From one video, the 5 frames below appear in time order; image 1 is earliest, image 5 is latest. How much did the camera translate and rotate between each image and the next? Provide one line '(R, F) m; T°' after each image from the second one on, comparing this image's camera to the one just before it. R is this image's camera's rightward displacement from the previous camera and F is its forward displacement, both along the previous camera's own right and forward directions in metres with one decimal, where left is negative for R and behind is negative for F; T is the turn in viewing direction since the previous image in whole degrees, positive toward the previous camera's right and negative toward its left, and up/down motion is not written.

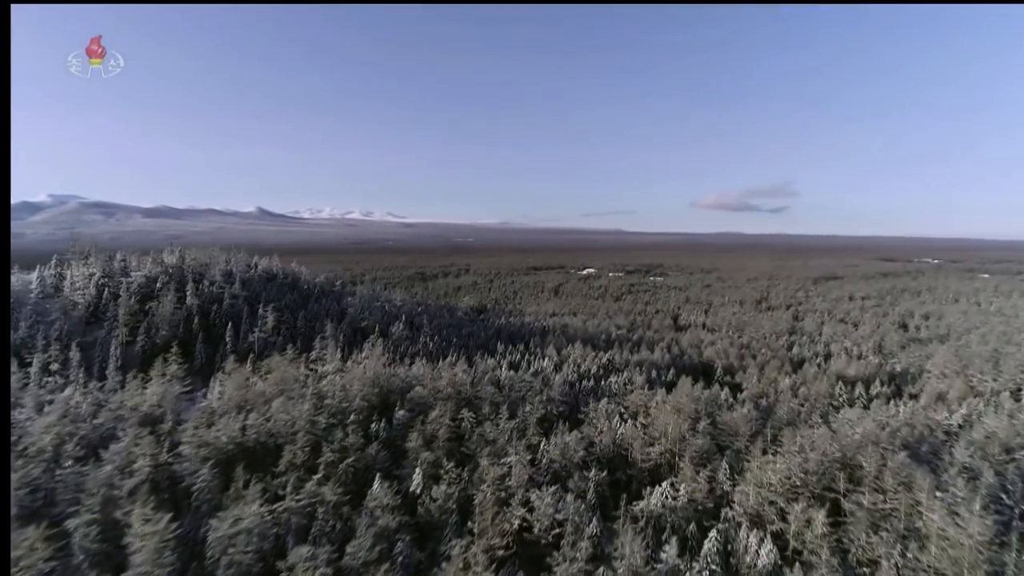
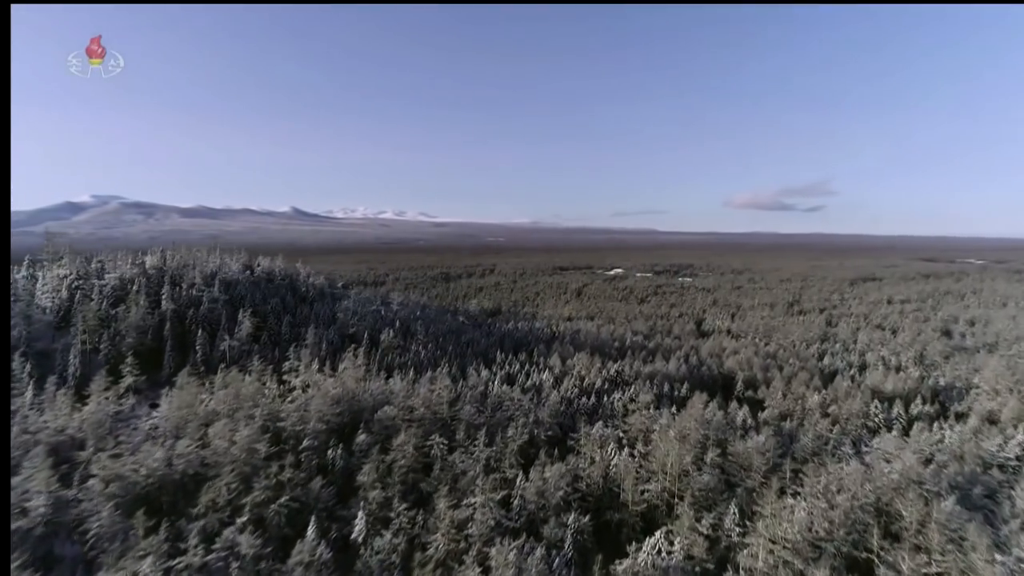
(+1.6, +2.3) m; -3°
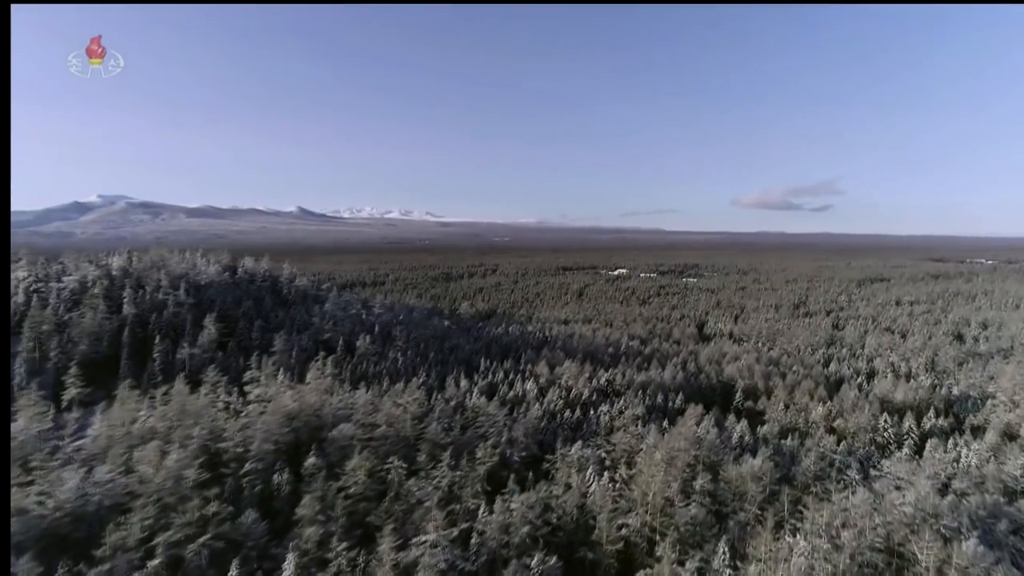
(+1.1, +1.7) m; -1°
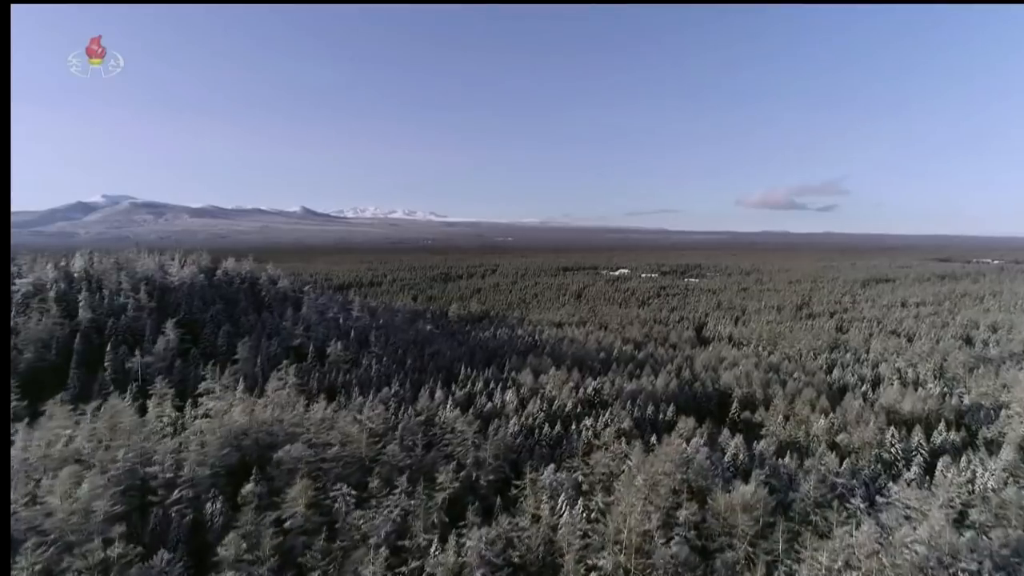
(+1.1, +1.6) m; 0°
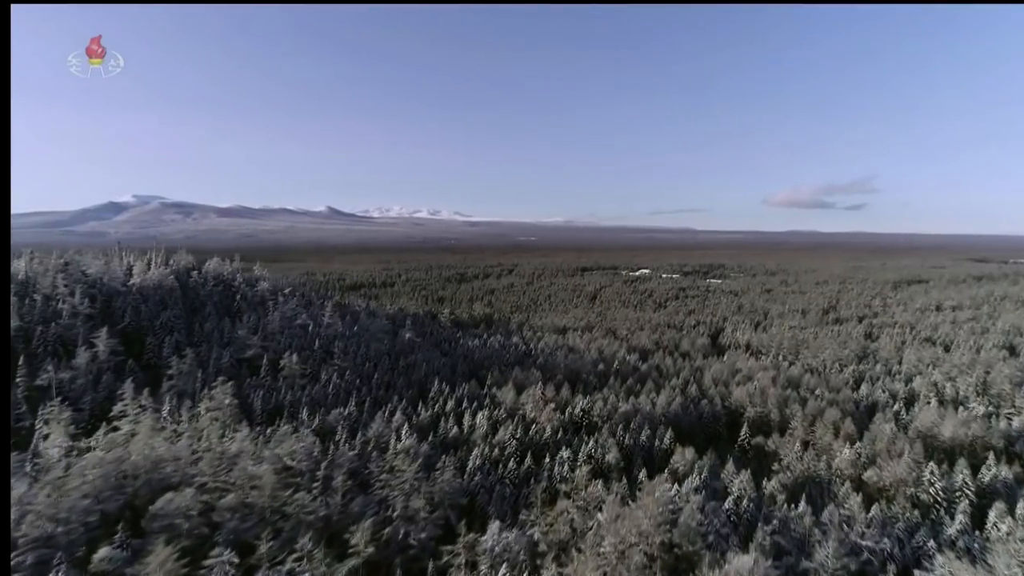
(+2.0, +3.0) m; -2°
